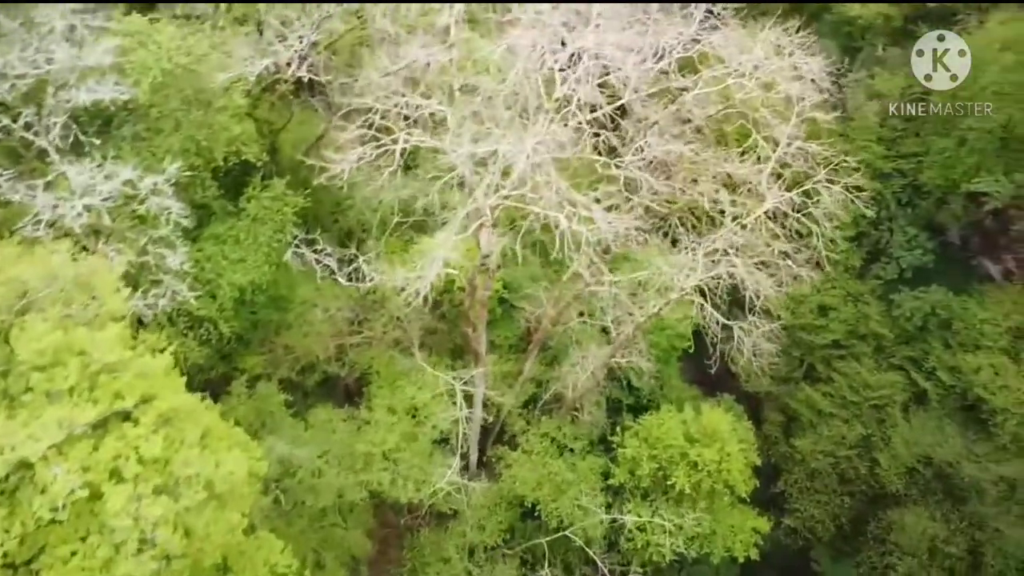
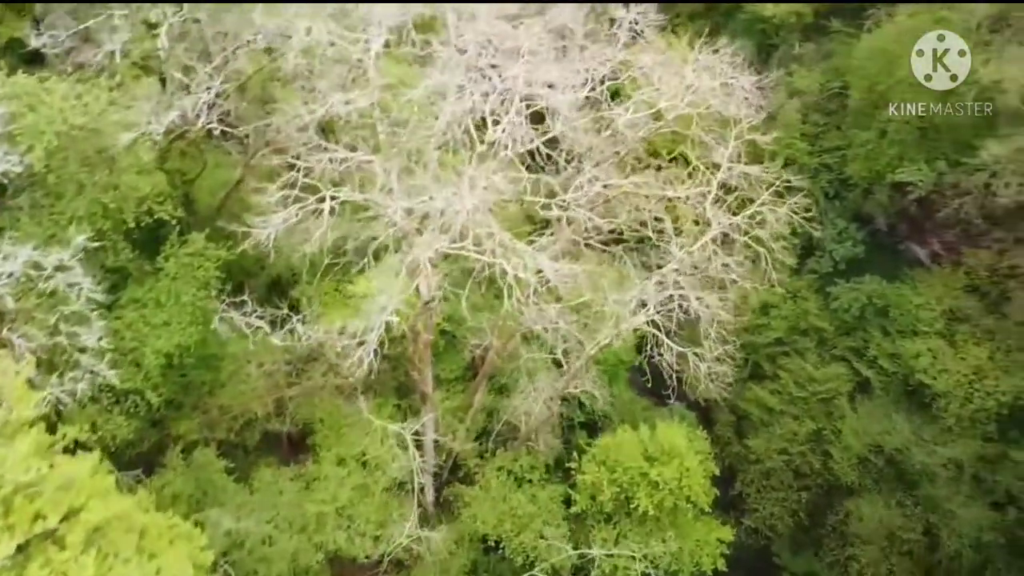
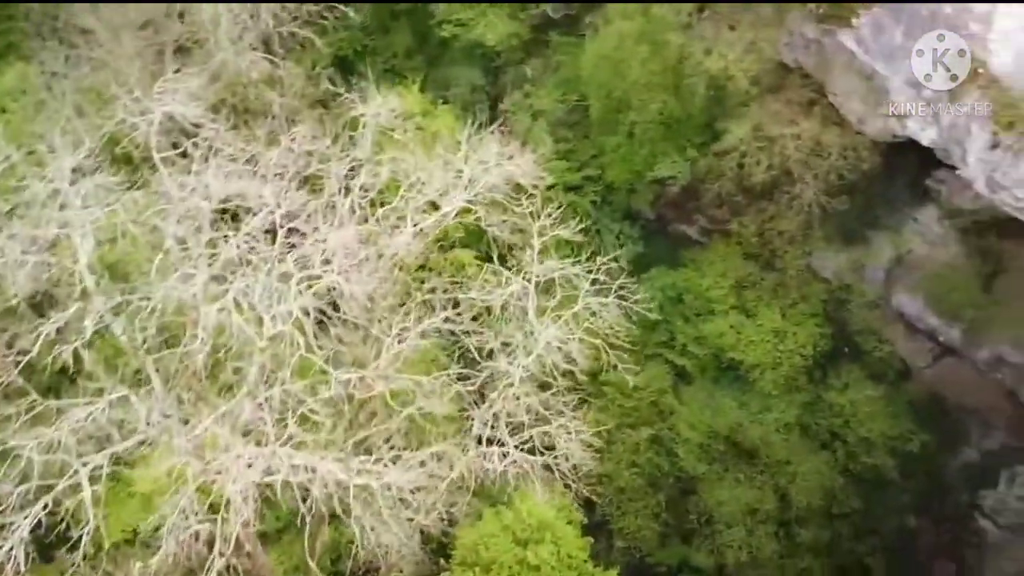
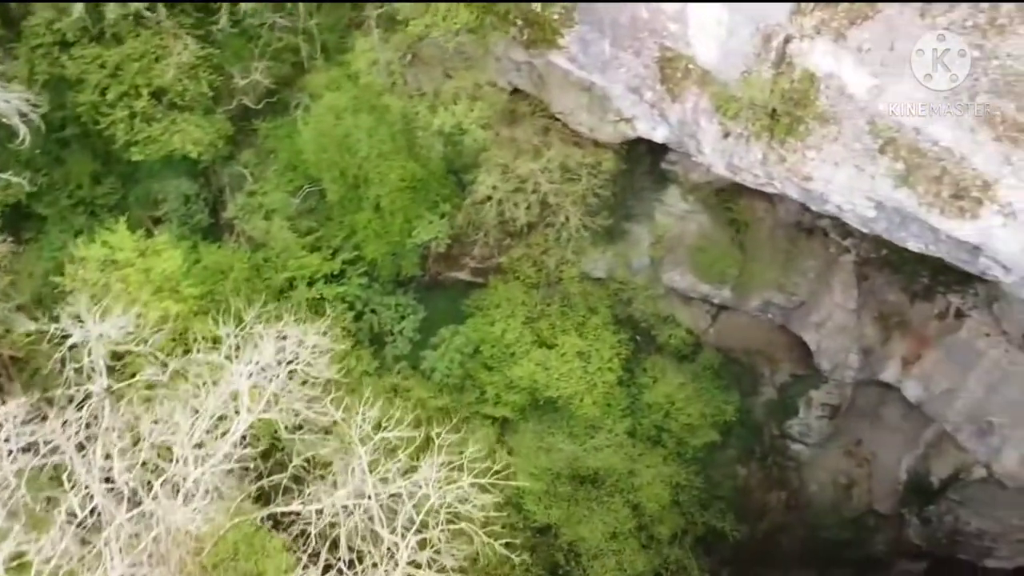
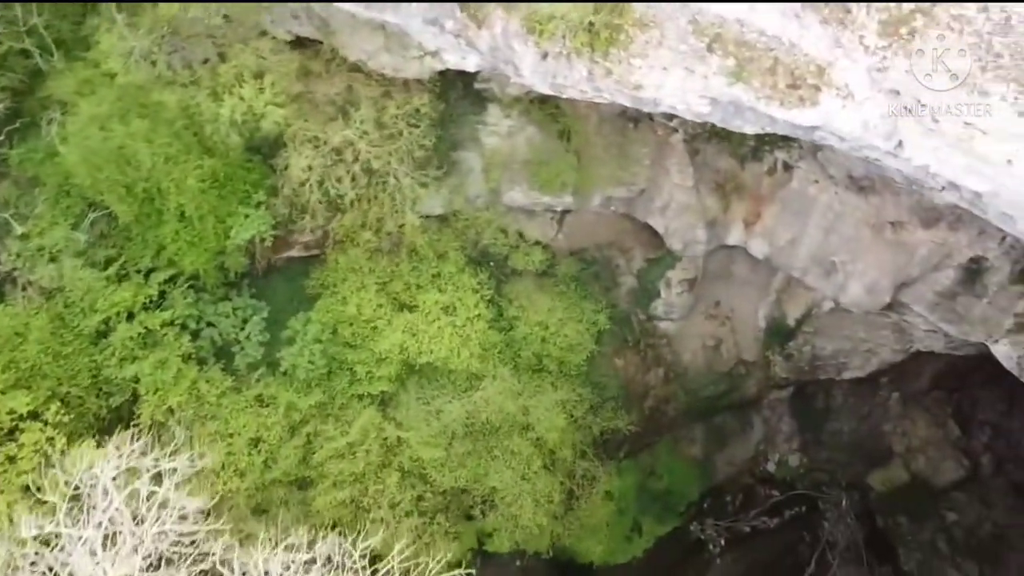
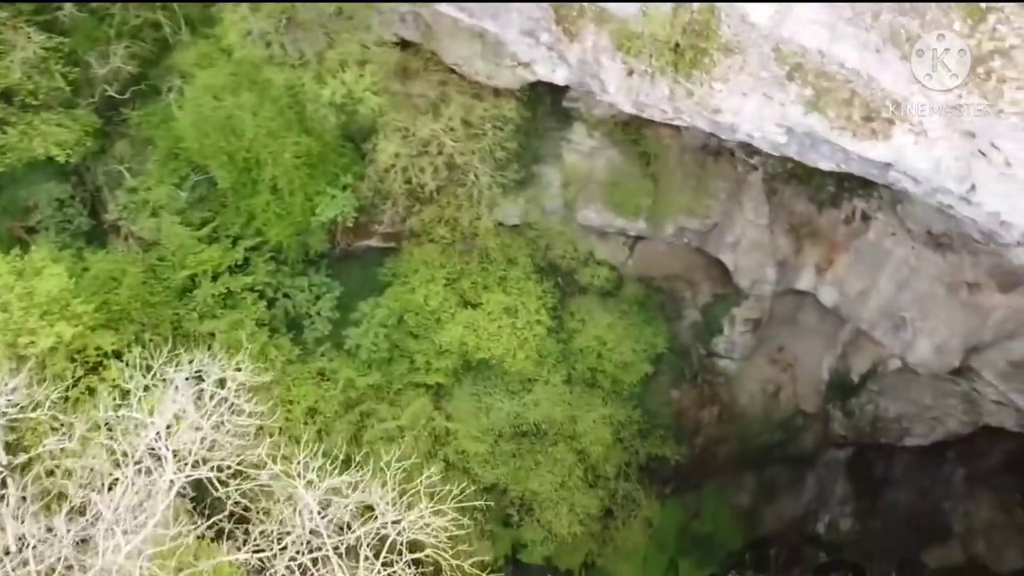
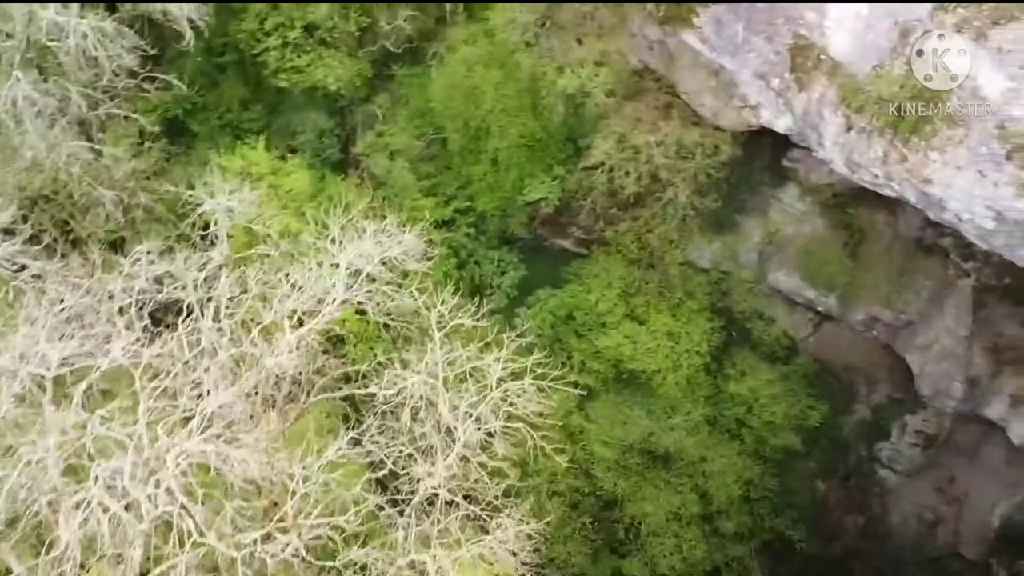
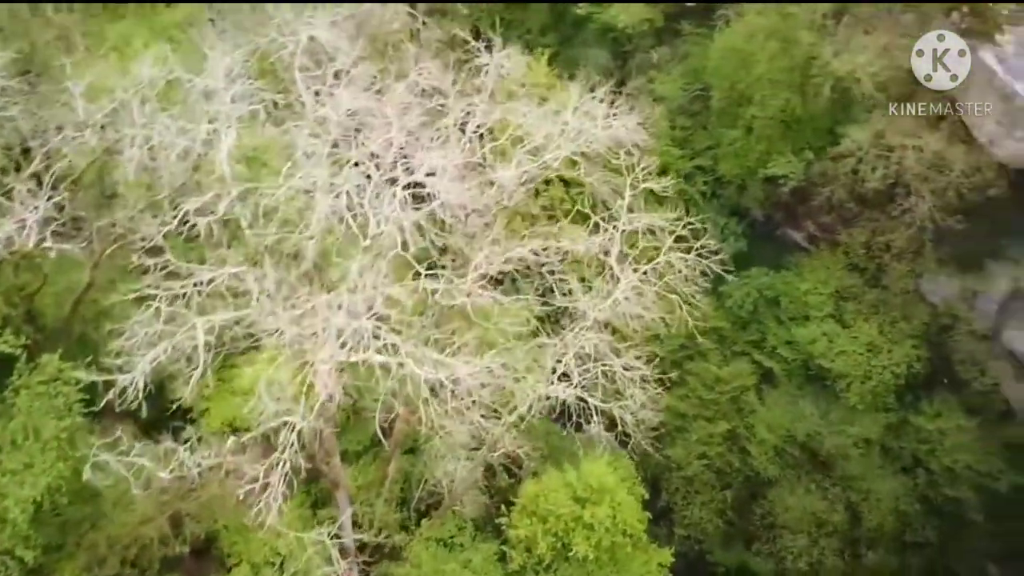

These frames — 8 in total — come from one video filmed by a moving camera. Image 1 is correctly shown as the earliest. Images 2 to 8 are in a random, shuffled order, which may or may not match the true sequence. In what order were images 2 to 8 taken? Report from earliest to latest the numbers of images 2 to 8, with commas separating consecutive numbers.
2, 8, 3, 7, 4, 6, 5
